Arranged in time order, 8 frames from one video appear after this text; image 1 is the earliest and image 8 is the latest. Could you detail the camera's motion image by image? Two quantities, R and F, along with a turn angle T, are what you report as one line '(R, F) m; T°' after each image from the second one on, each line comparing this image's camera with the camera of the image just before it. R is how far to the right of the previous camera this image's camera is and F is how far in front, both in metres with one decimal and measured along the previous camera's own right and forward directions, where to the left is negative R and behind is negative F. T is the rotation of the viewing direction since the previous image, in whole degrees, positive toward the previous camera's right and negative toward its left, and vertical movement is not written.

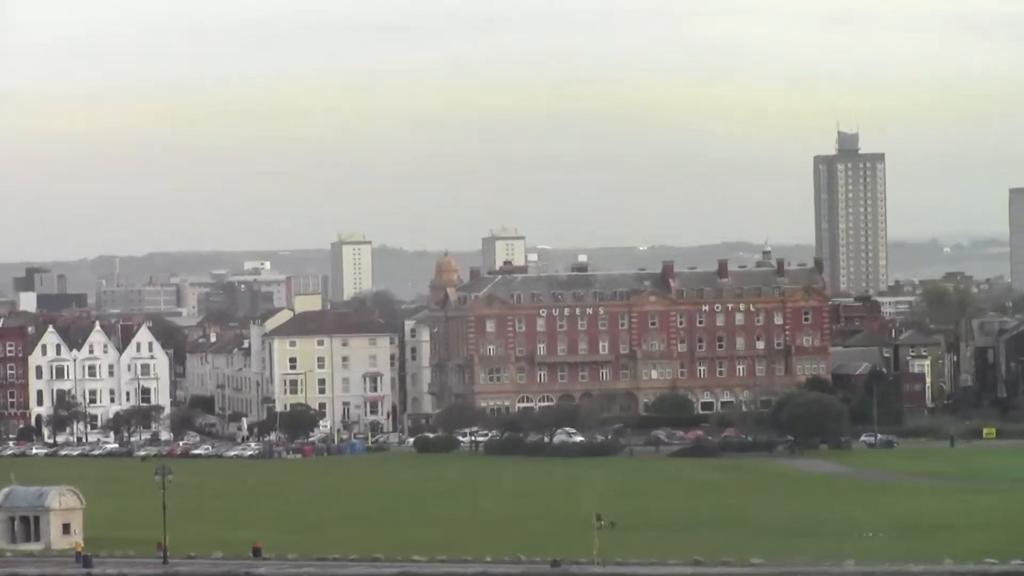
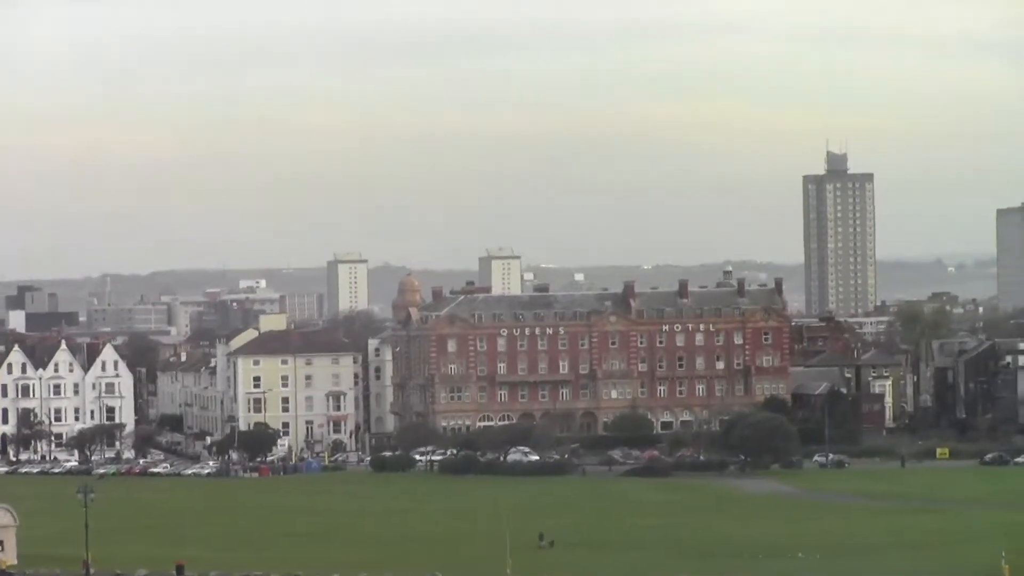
(+1.8, -0.5) m; 0°
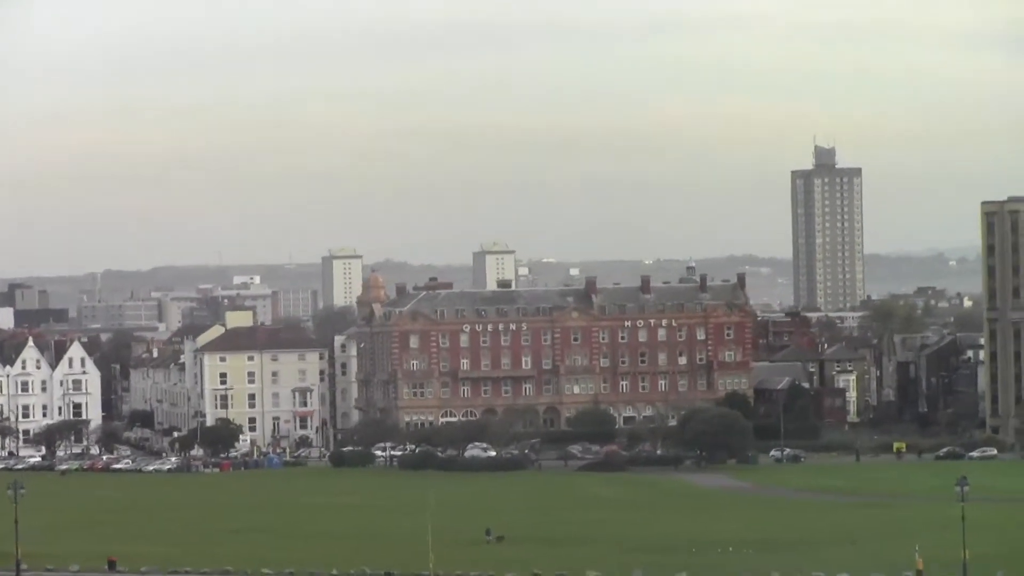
(+1.6, -0.4) m; 0°
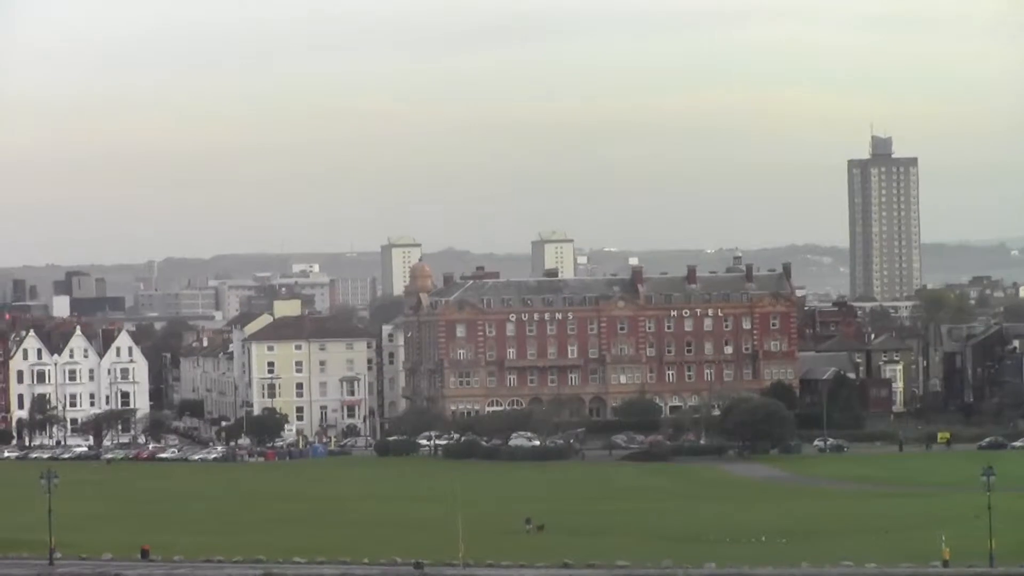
(+0.7, -0.1) m; -2°
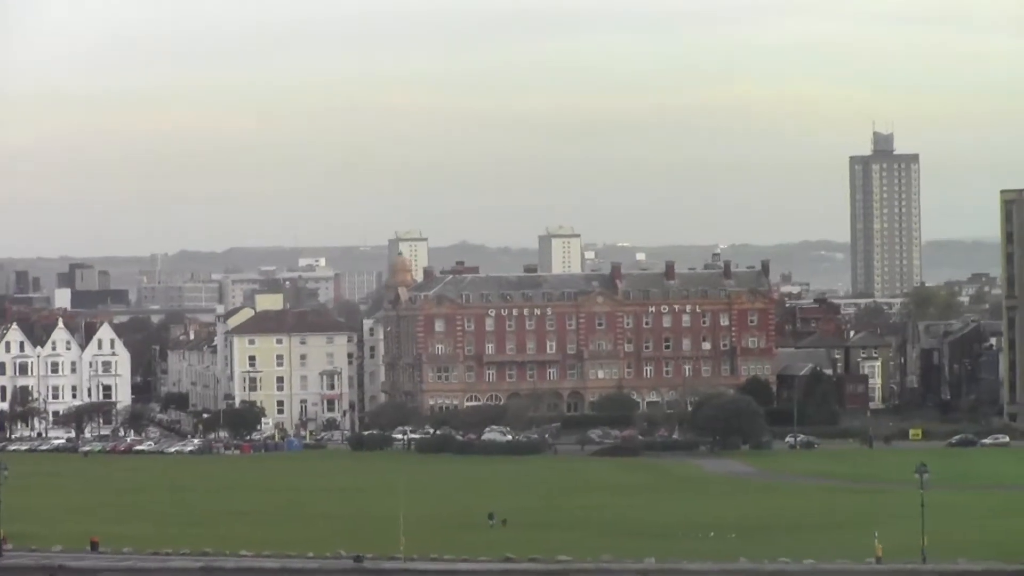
(+1.5, -0.4) m; 0°
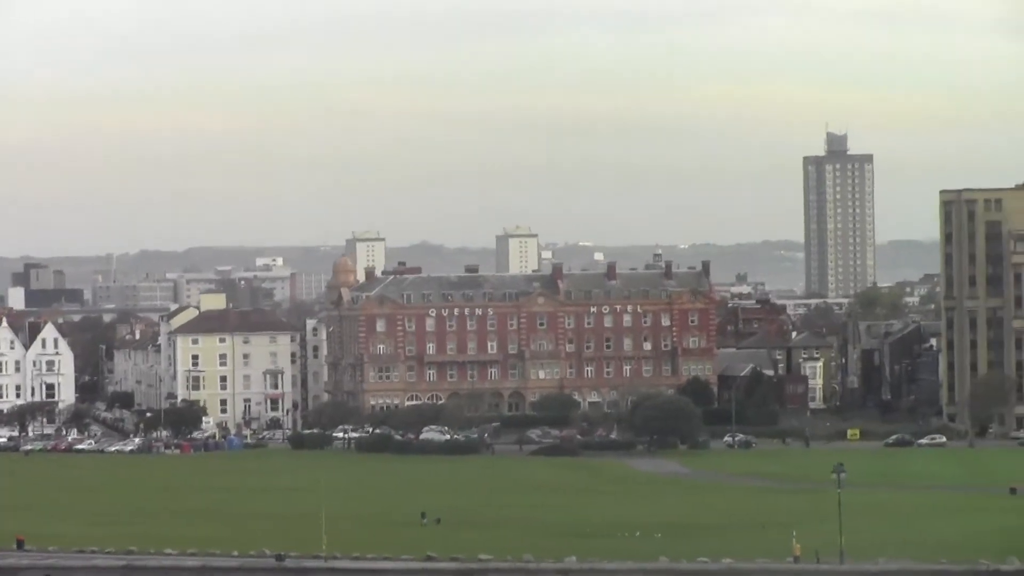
(+0.8, -0.3) m; +1°
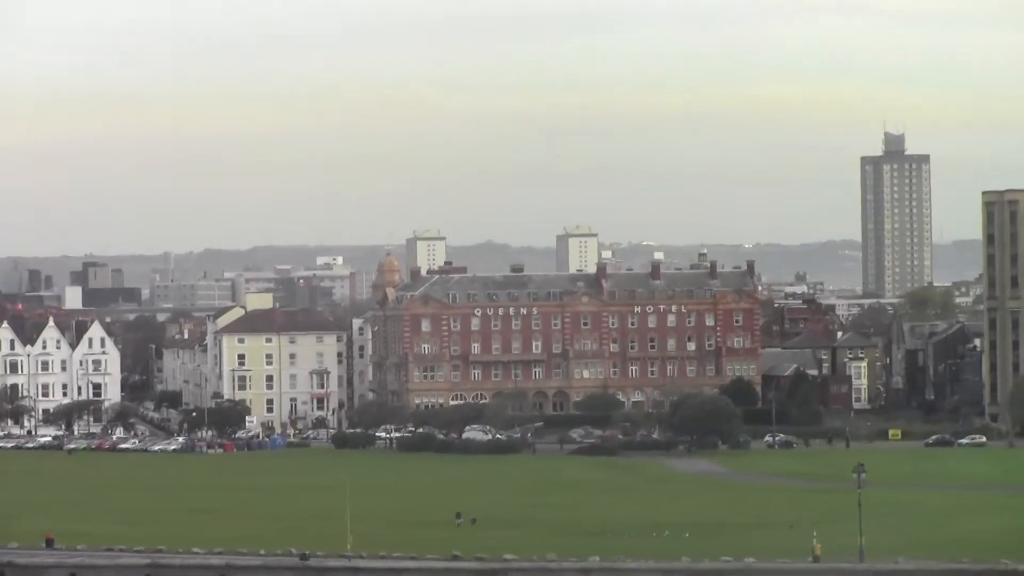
(+0.8, -0.1) m; -2°
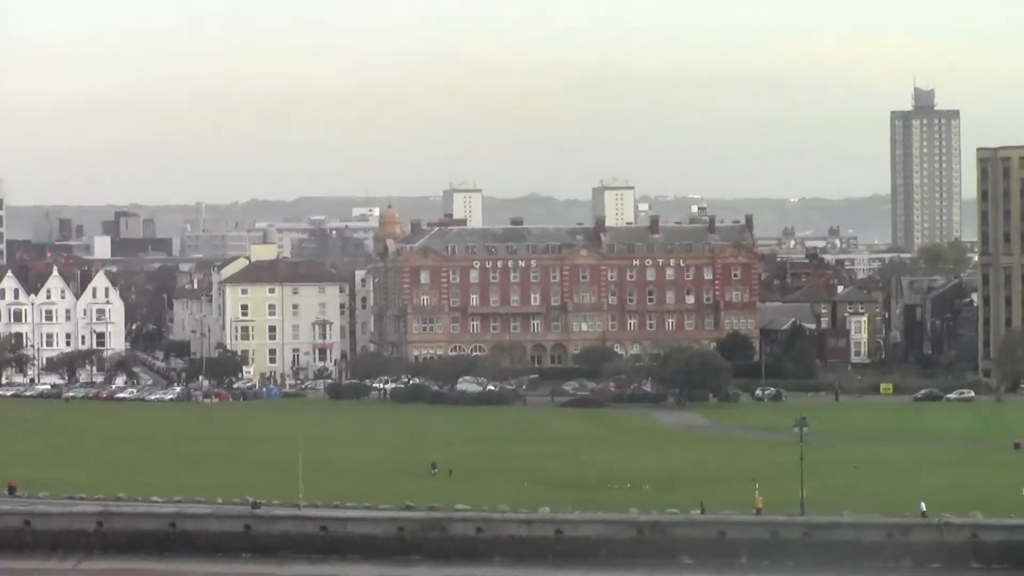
(+1.9, -0.3) m; -1°
